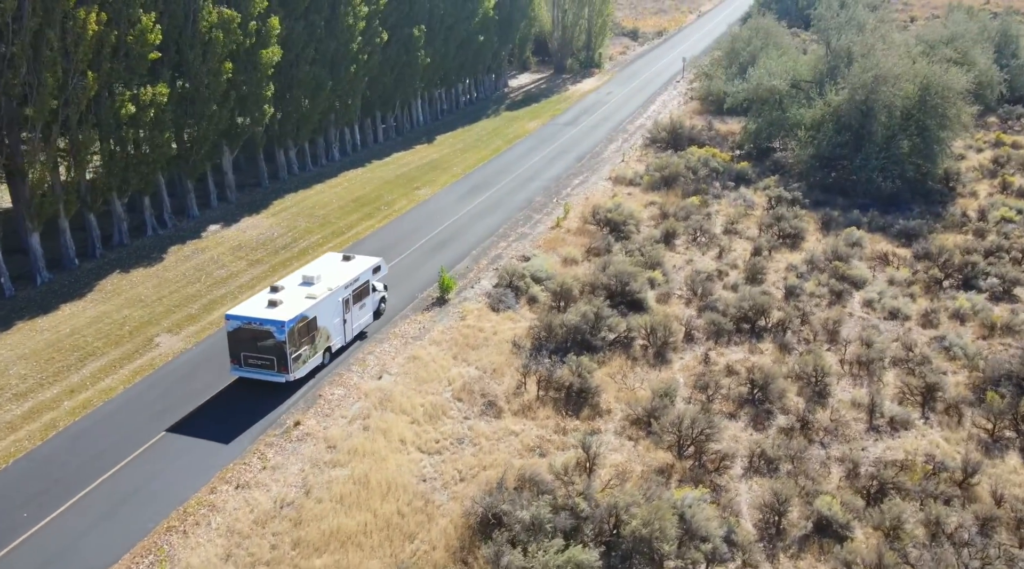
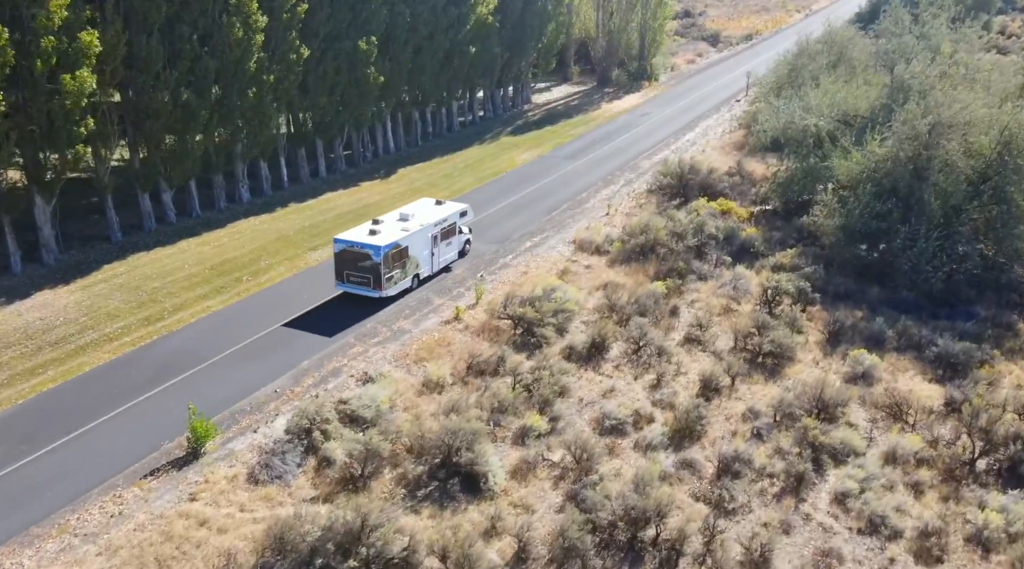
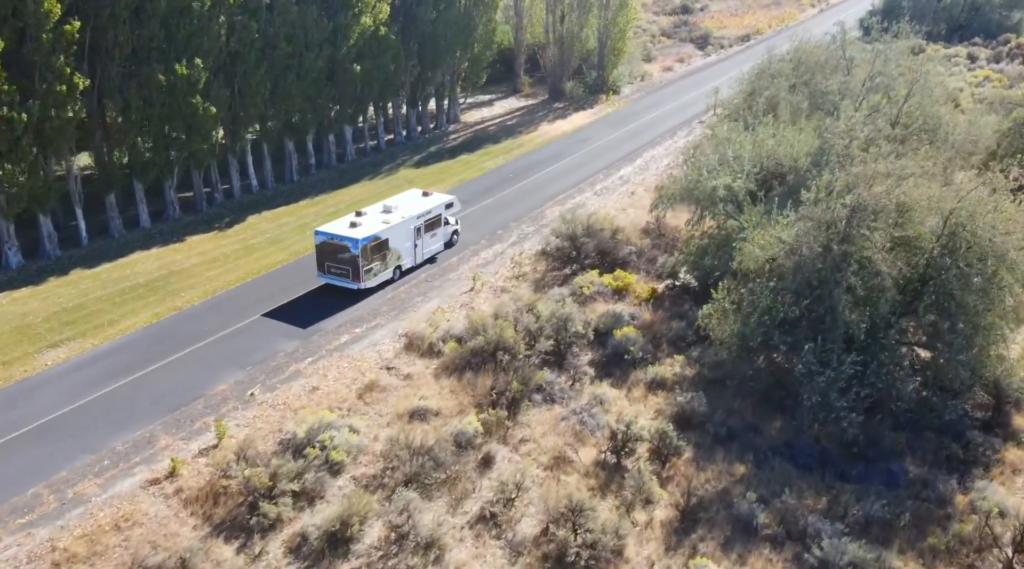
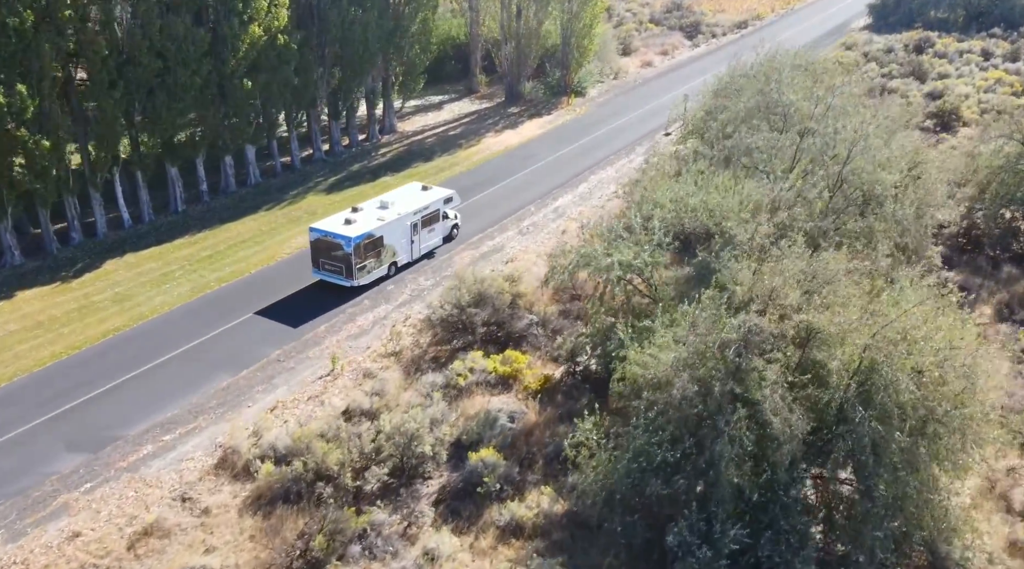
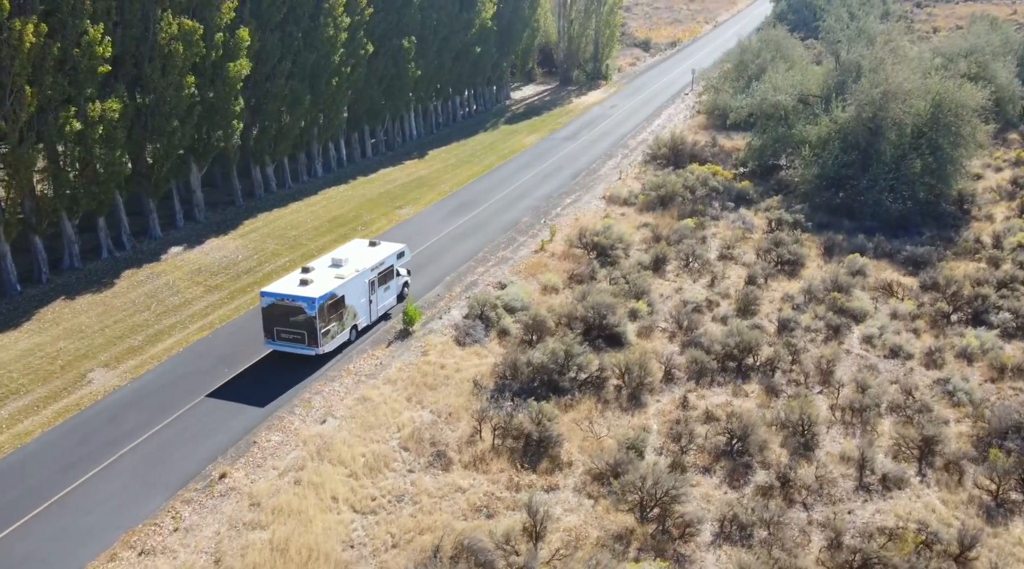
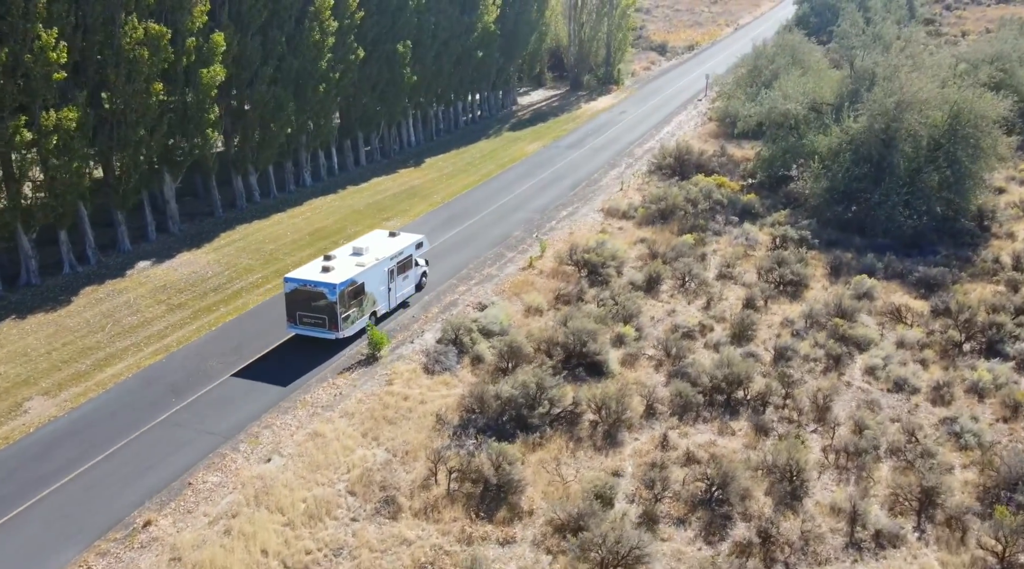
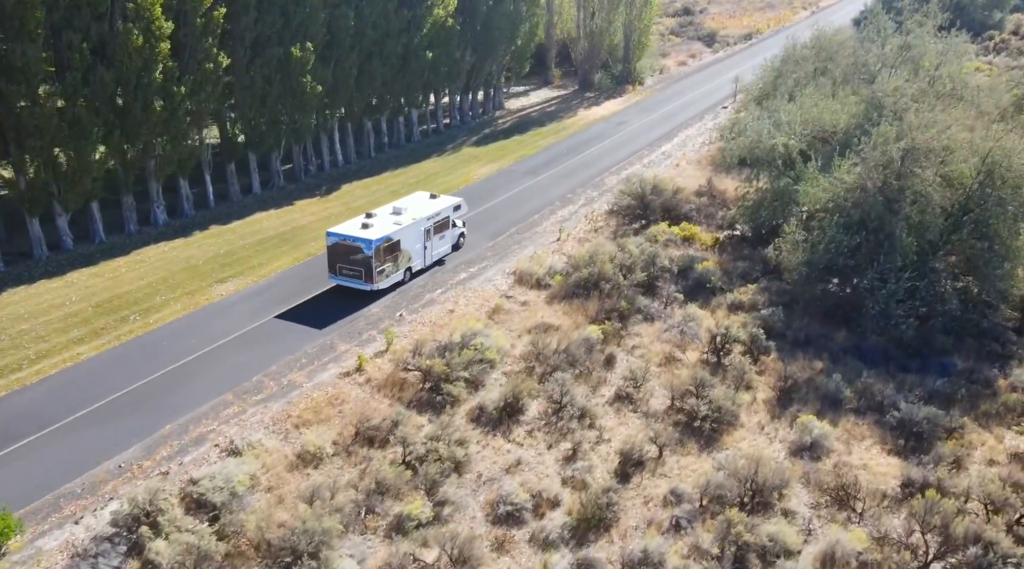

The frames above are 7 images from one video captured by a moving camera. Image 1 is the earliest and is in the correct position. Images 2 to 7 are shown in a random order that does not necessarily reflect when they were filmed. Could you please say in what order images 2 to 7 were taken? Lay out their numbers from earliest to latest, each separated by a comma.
5, 6, 2, 7, 3, 4
